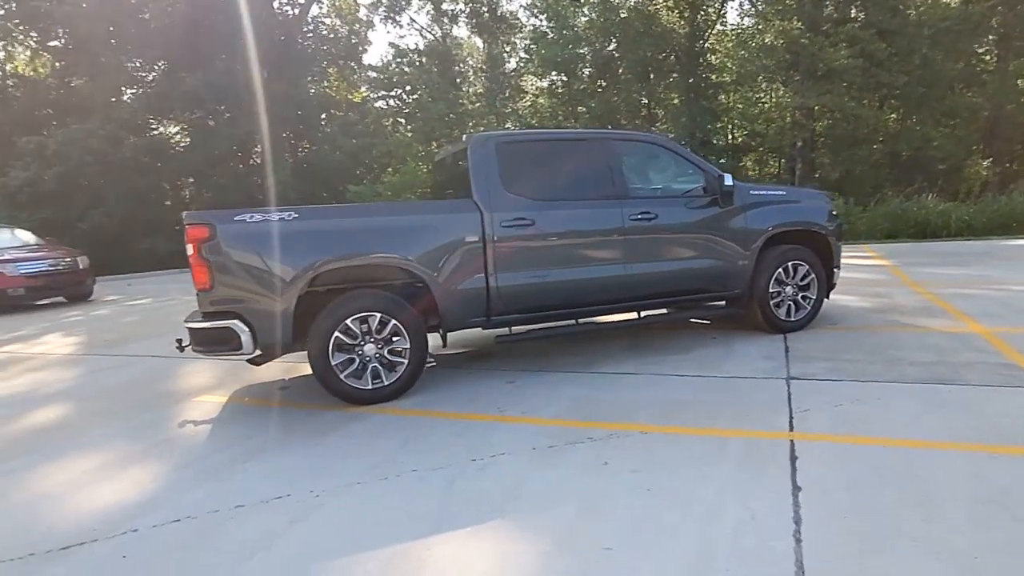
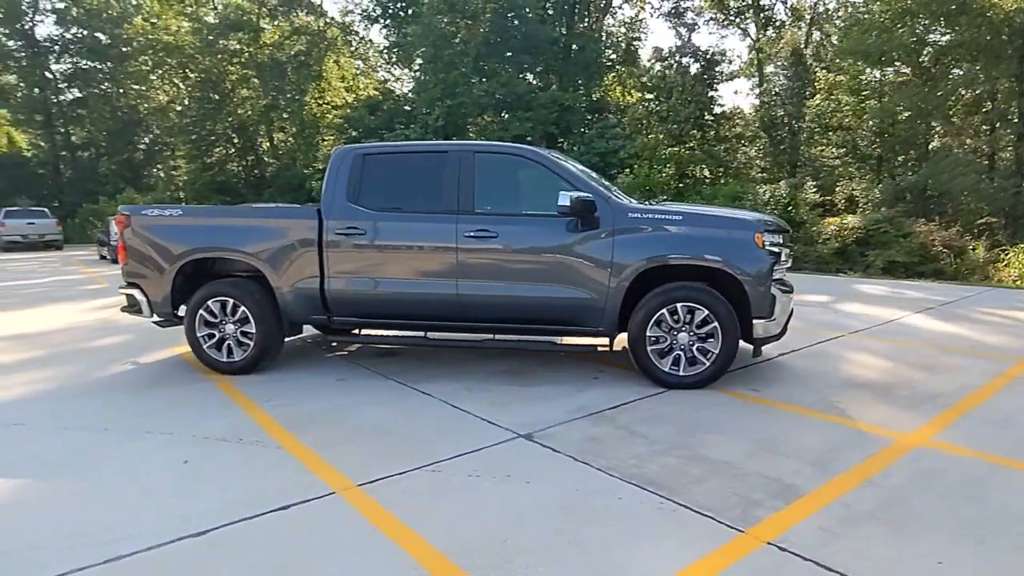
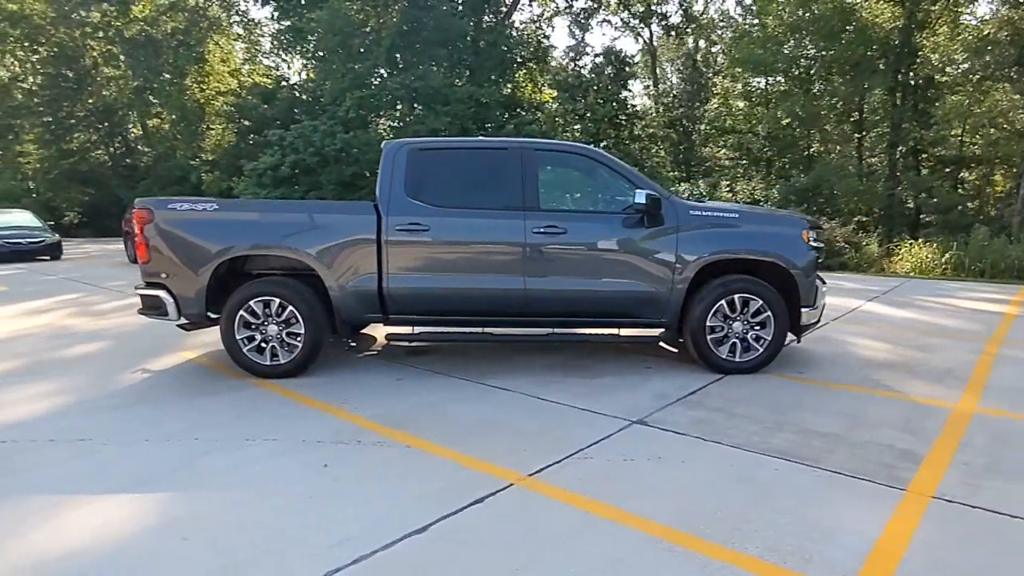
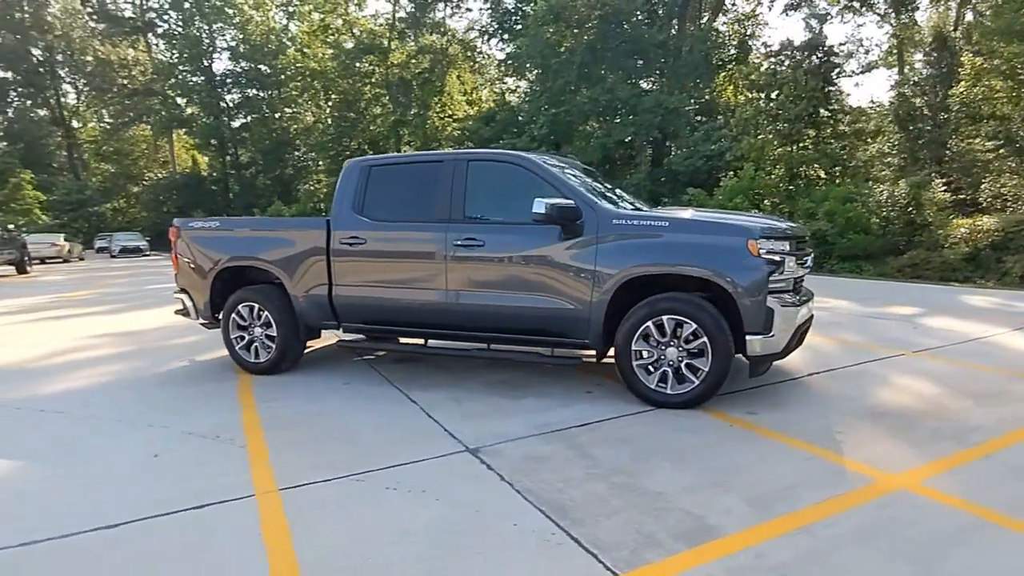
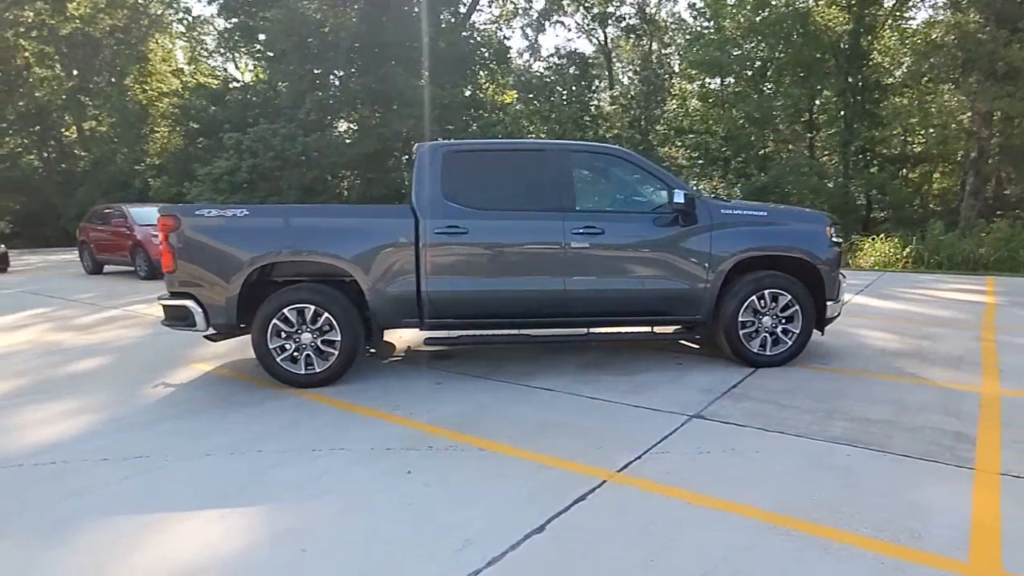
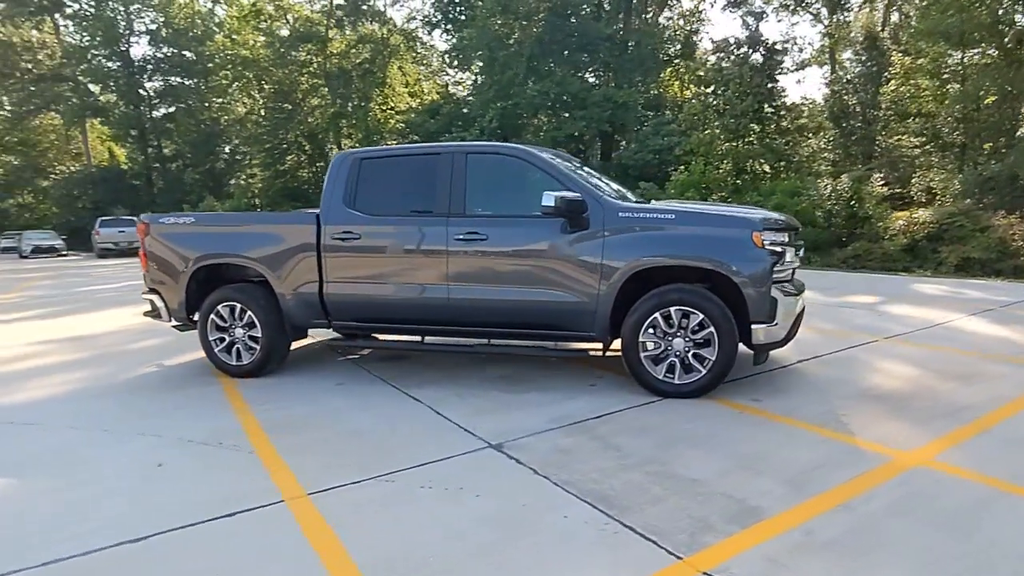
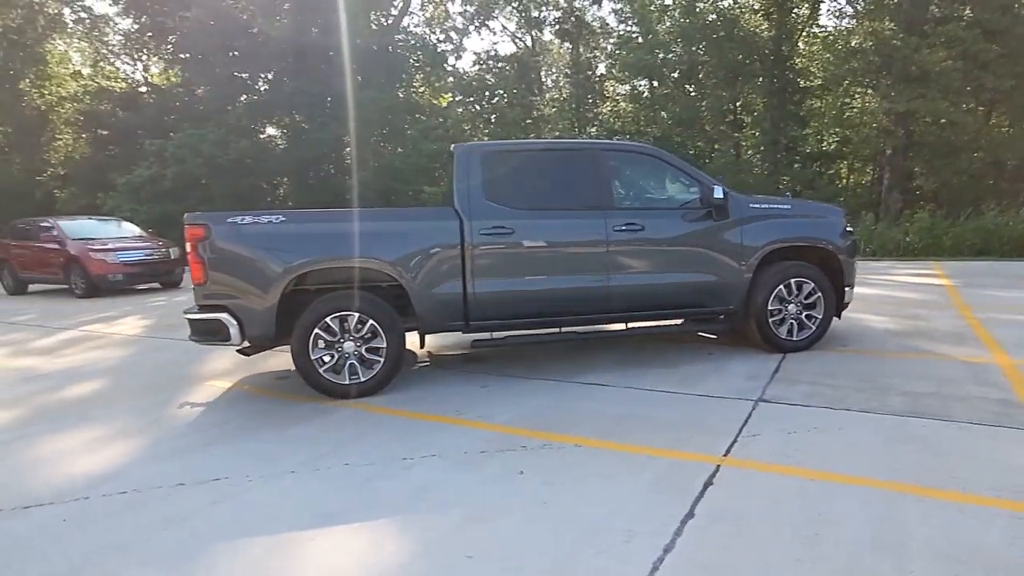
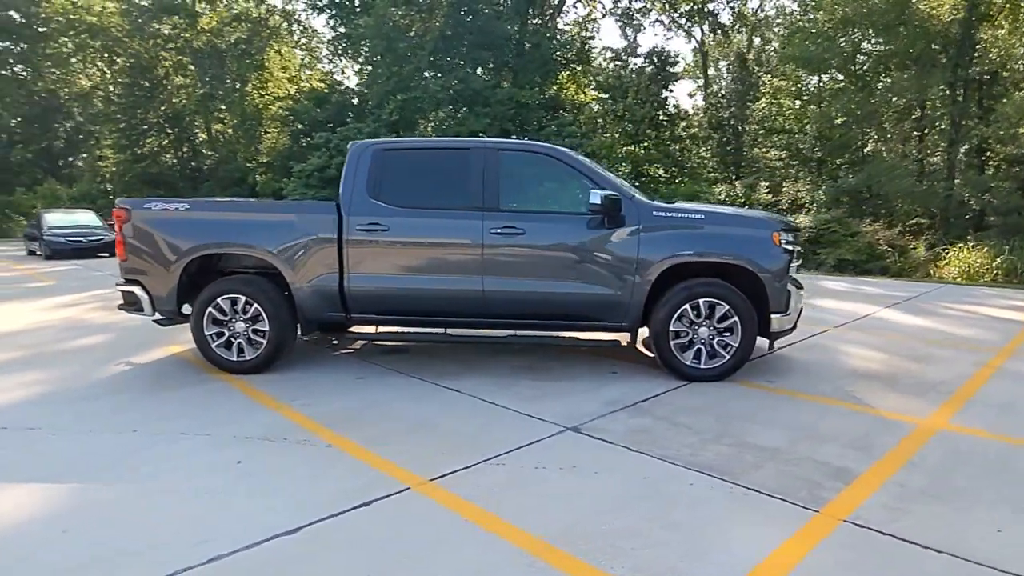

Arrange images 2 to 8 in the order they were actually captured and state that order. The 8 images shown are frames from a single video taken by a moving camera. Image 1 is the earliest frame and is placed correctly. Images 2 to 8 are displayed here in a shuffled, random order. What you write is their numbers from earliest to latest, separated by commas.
7, 5, 3, 8, 2, 6, 4
